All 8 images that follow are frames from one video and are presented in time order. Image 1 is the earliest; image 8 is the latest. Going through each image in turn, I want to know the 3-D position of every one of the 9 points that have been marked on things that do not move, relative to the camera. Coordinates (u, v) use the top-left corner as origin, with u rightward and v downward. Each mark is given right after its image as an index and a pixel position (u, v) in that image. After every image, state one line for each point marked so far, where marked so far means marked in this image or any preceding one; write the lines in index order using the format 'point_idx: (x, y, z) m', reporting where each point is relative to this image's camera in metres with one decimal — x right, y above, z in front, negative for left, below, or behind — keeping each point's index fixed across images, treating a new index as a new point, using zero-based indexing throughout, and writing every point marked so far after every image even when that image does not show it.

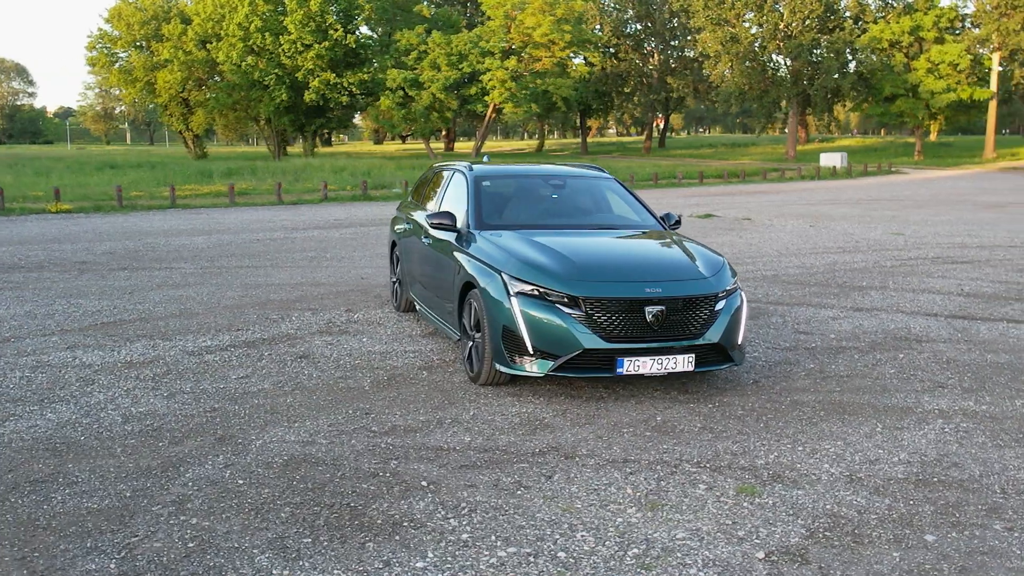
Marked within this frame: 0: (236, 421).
0: (-1.4, -0.7, +5.5) m
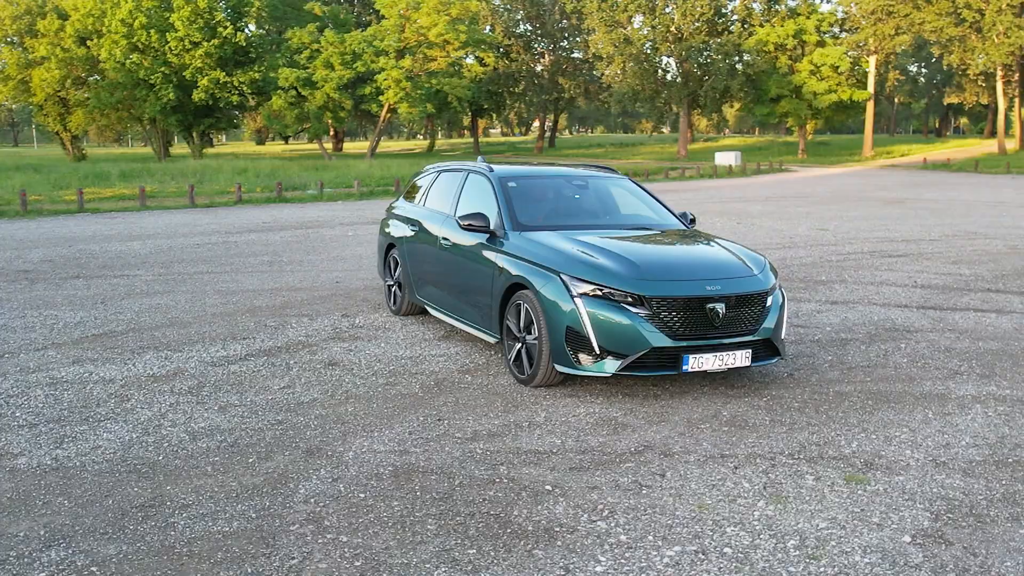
0: (-1.0, -0.7, +5.3) m
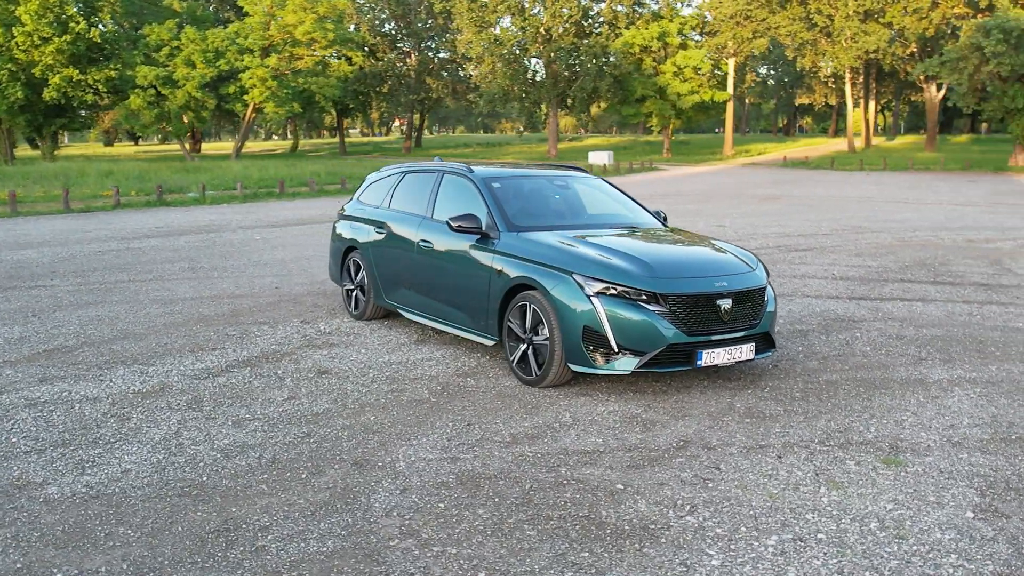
0: (-0.8, -0.8, +5.1) m
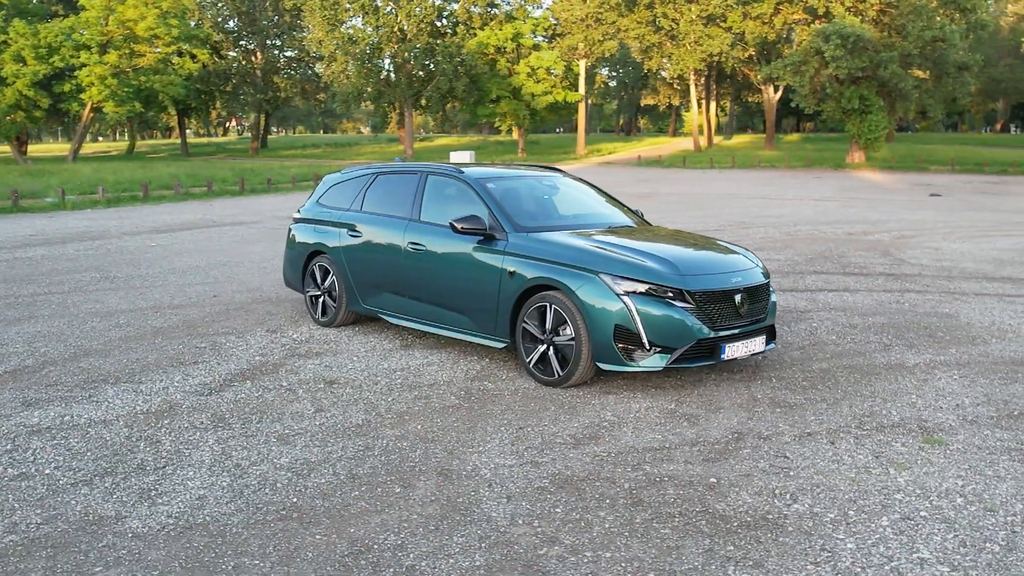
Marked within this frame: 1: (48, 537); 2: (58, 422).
0: (-0.4, -0.8, +5.0) m
1: (-1.8, -1.0, +3.9) m
2: (-2.4, -0.7, +5.4) m
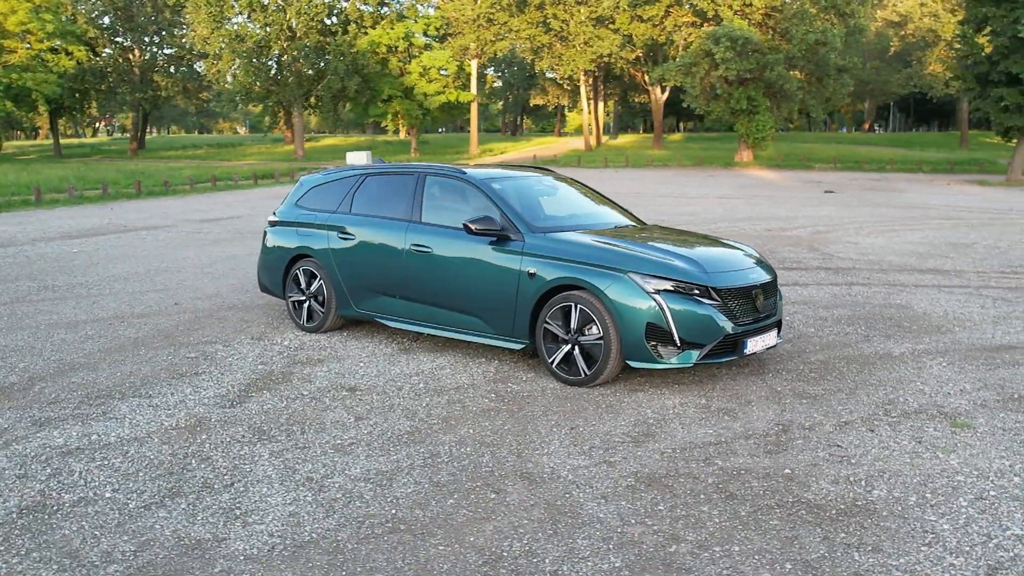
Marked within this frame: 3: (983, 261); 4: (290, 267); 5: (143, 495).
0: (-0.1, -0.8, +4.9) m
1: (-1.3, -1.0, +3.7) m
2: (-2.1, -0.8, +5.1) m
3: (+5.5, +0.3, +11.9) m
4: (-1.7, +0.2, +7.8) m
5: (-1.6, -0.9, +4.4) m
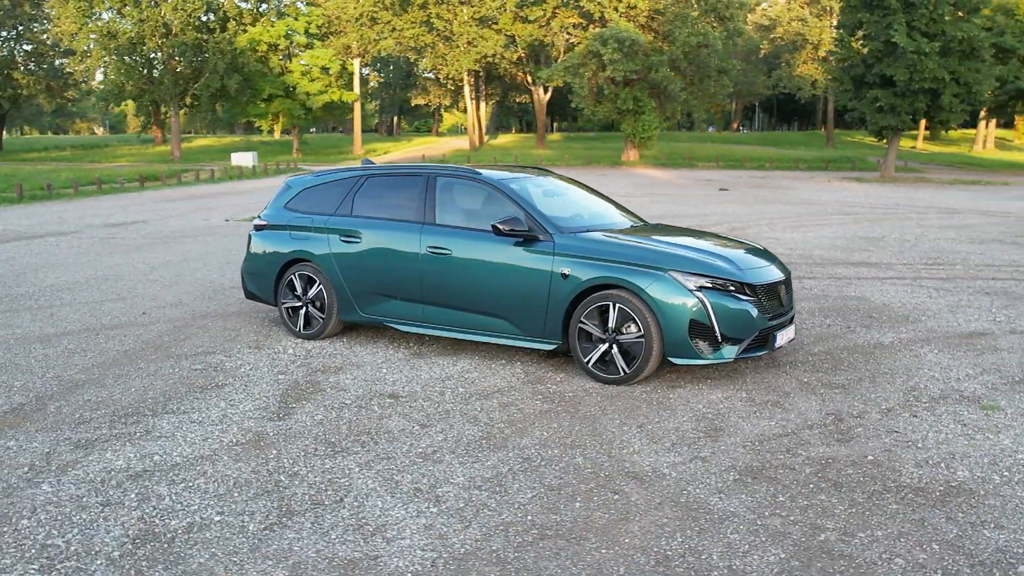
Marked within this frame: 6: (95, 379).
0: (+0.3, -0.8, +4.9) m
1: (-0.7, -1.0, +3.5) m
2: (-1.7, -0.8, +4.8) m
3: (+4.9, +0.4, +12.6) m
4: (-1.7, +0.1, +7.6) m
5: (-1.0, -0.9, +4.1) m
6: (-2.6, -0.6, +6.3) m
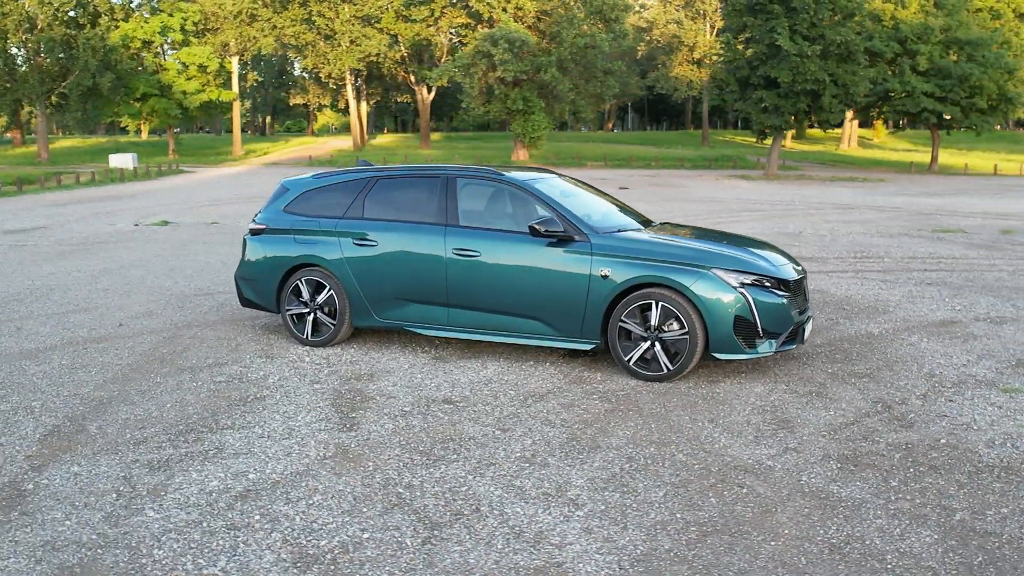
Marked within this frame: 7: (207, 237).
0: (+0.8, -0.8, +4.9) m
1: (0.0, -1.0, +3.4) m
2: (-1.2, -0.9, +4.5) m
3: (+4.1, +0.5, +13.2) m
4: (-1.6, +0.1, +7.3) m
5: (-0.4, -1.0, +4.0) m
6: (-2.3, -0.6, +5.9) m
7: (-4.1, +0.7, +14.0) m
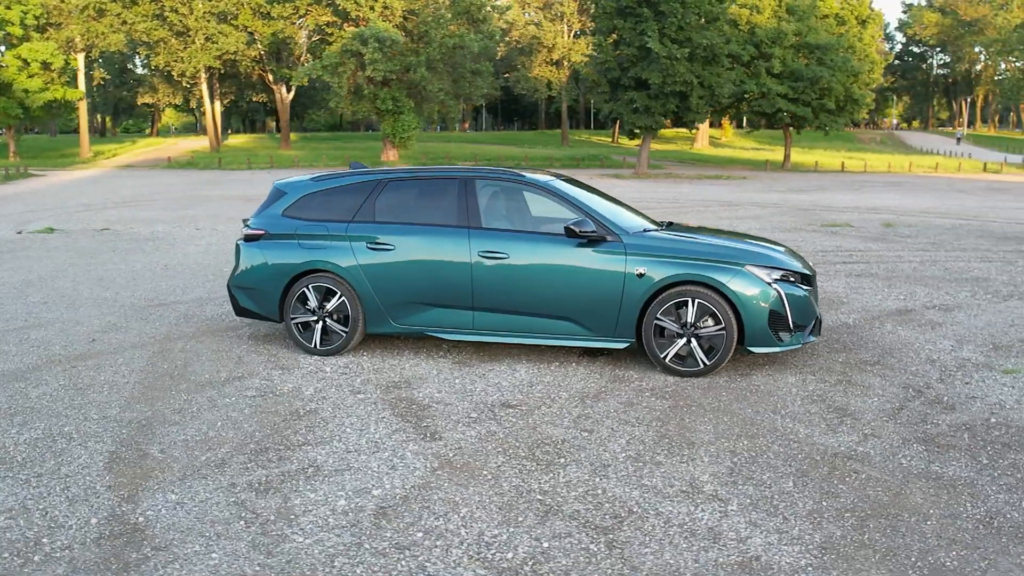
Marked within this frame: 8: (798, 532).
0: (+1.3, -0.8, +5.1) m
1: (+0.8, -1.0, +3.5) m
2: (-0.6, -0.9, +4.3) m
3: (+3.1, +0.6, +13.8) m
4: (-1.5, 0.0, +7.0) m
5: (+0.2, -1.0, +3.9) m
6: (-1.9, -0.7, +5.5) m
7: (-5.1, +0.6, +13.1) m
8: (+1.1, -1.0, +4.0) m
